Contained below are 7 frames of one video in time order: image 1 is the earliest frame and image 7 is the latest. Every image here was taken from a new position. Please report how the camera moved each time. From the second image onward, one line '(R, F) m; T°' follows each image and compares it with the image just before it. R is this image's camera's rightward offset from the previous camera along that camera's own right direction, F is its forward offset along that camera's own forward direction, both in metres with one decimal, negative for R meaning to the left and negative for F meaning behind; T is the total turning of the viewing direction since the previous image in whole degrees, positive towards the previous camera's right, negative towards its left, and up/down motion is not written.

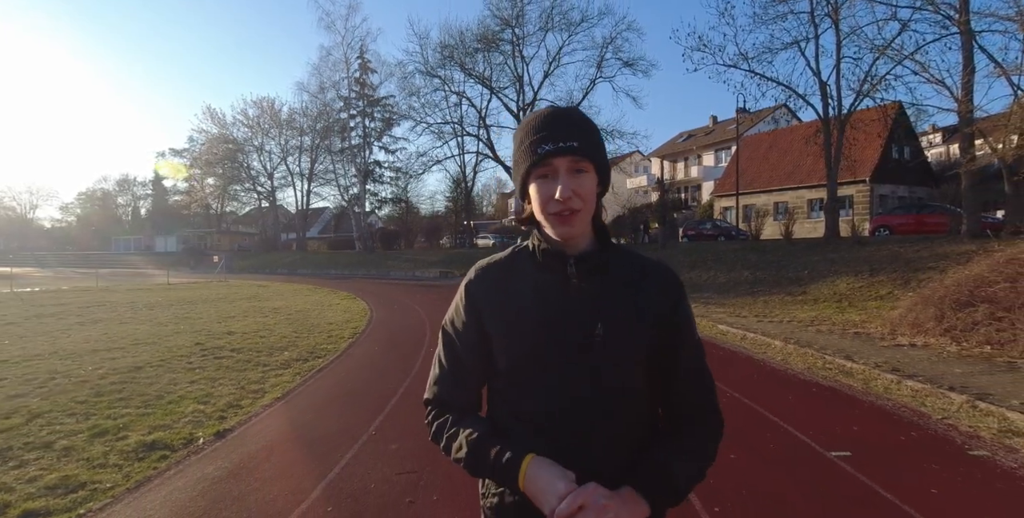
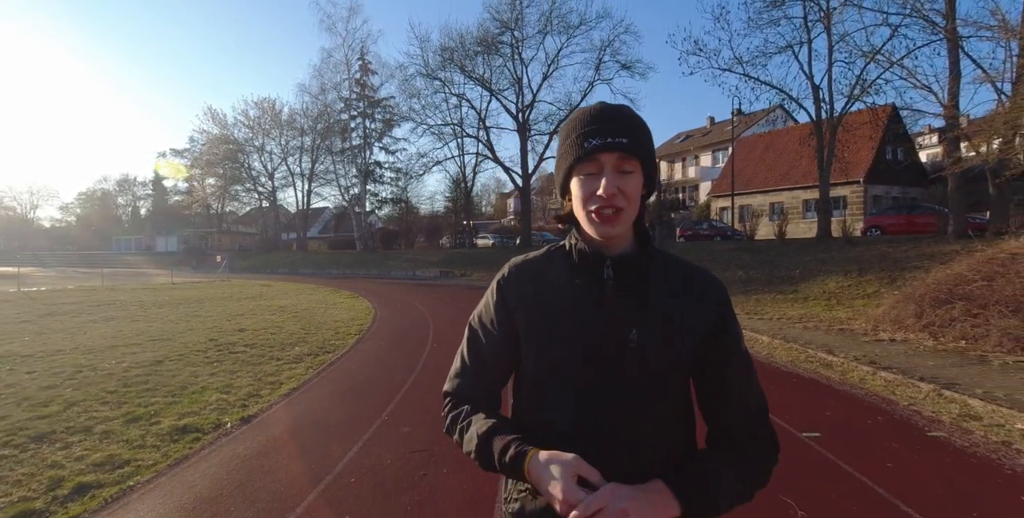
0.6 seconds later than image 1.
(0.0, -0.5) m; 0°
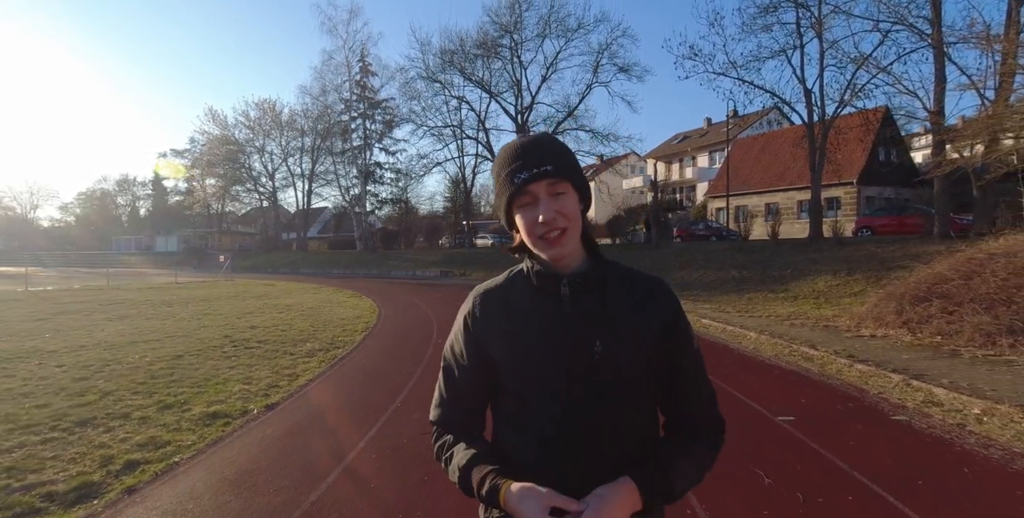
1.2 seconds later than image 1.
(-0.1, -0.5) m; 0°
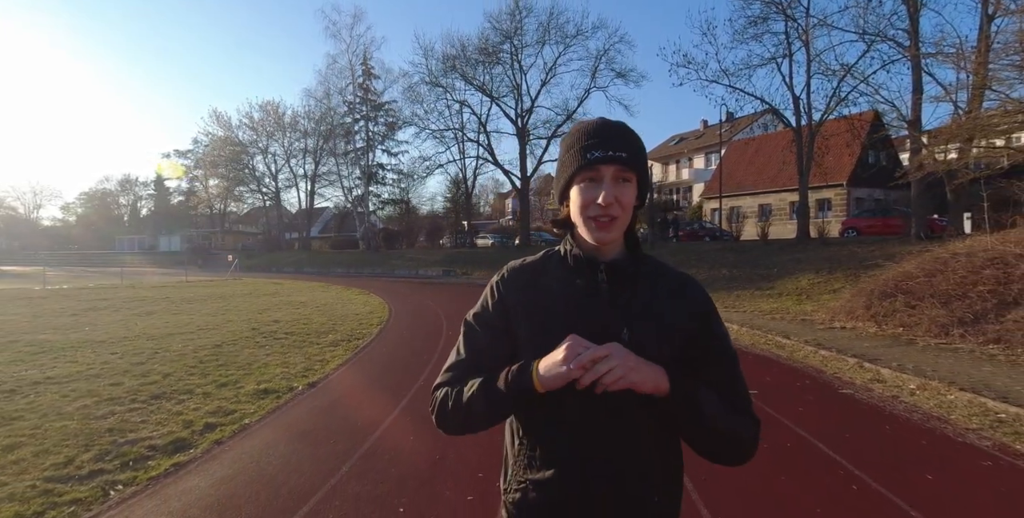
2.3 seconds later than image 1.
(-0.1, -1.0) m; 0°
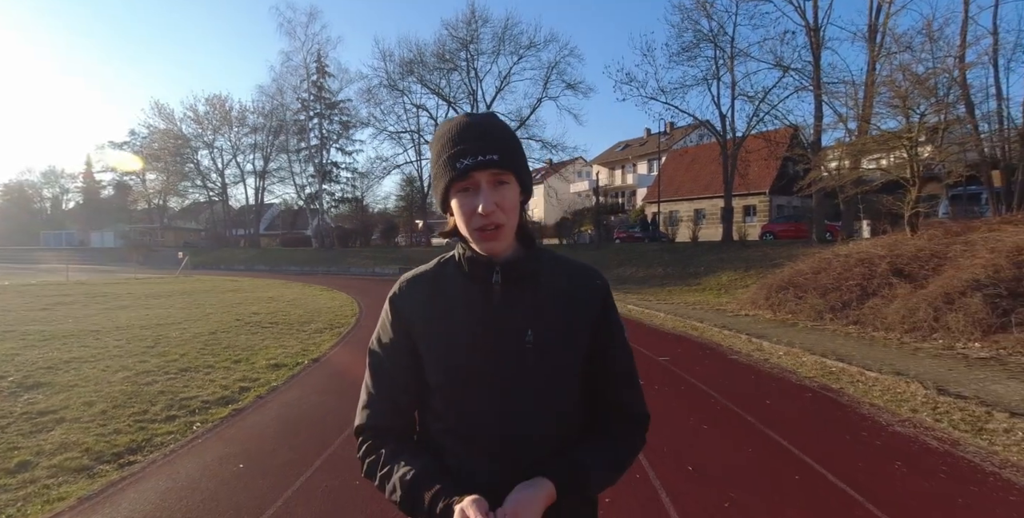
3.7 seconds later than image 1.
(-0.4, -1.8) m; +6°
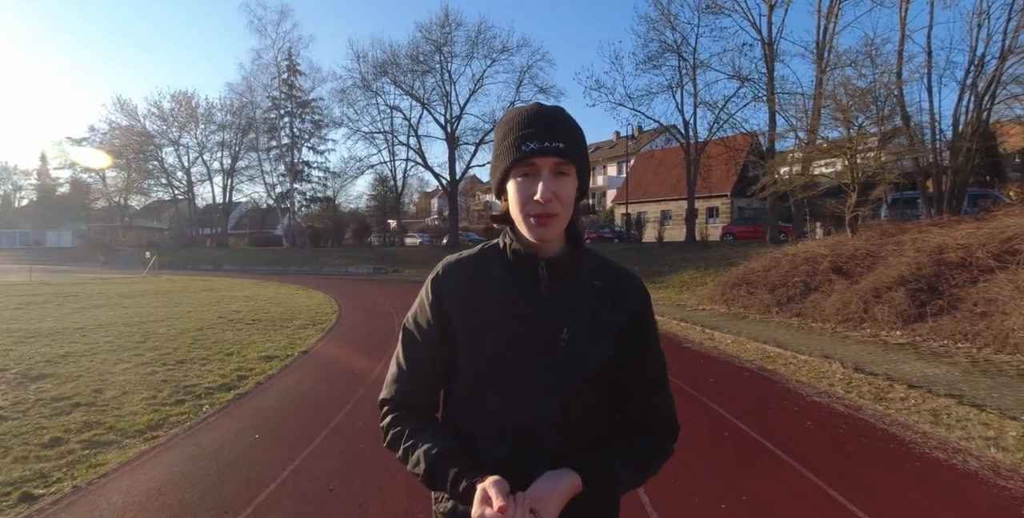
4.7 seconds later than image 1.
(-0.1, -0.8) m; +3°
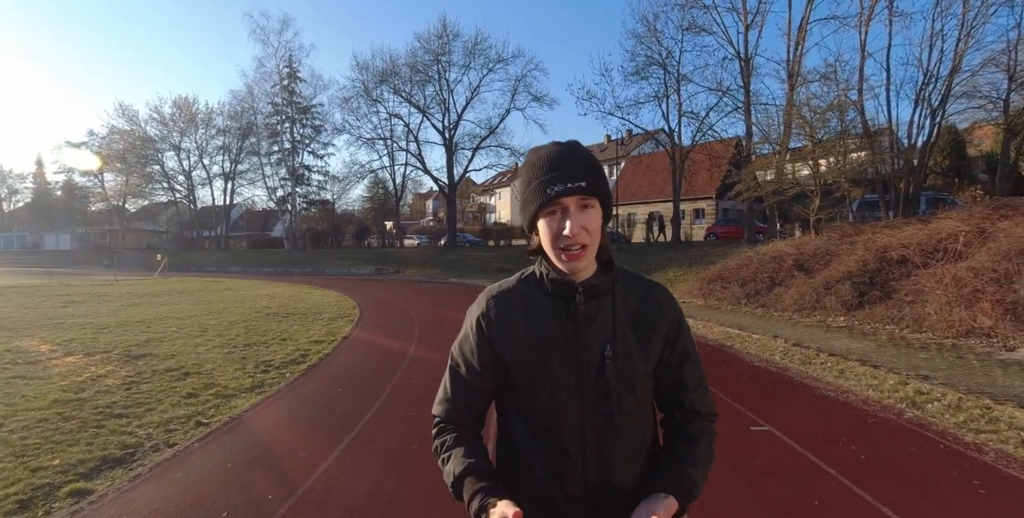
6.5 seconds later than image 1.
(-0.3, -1.9) m; +1°
